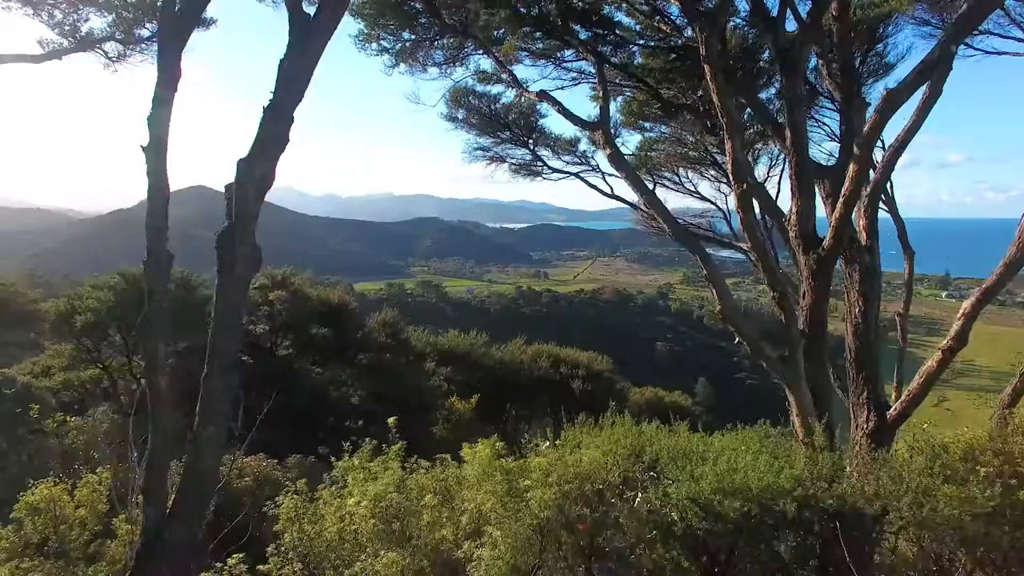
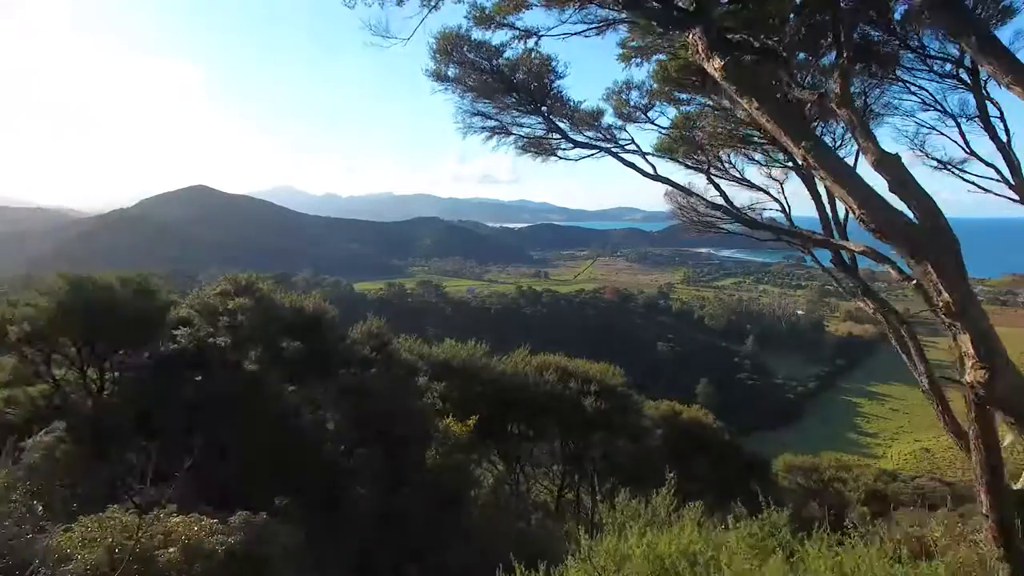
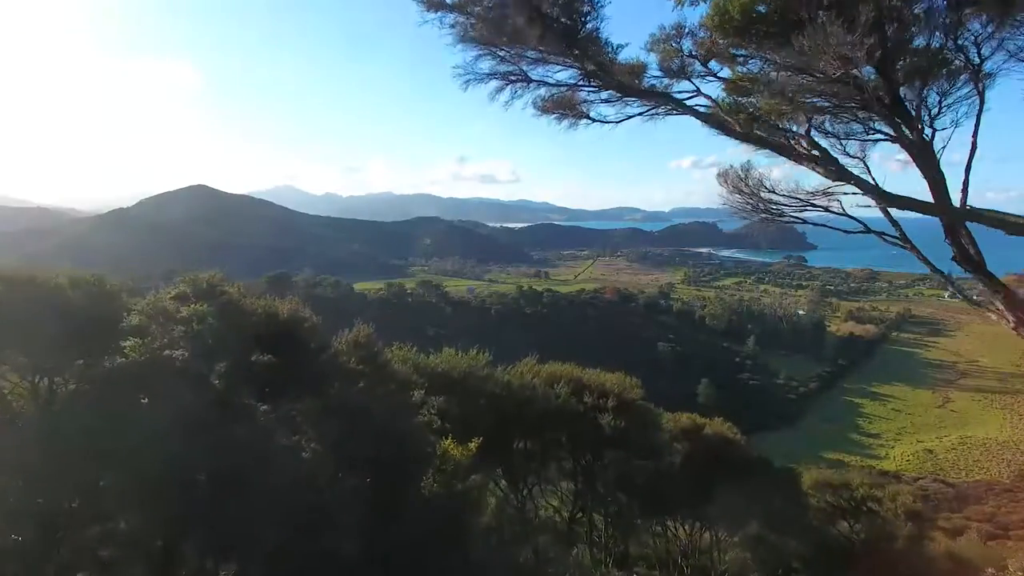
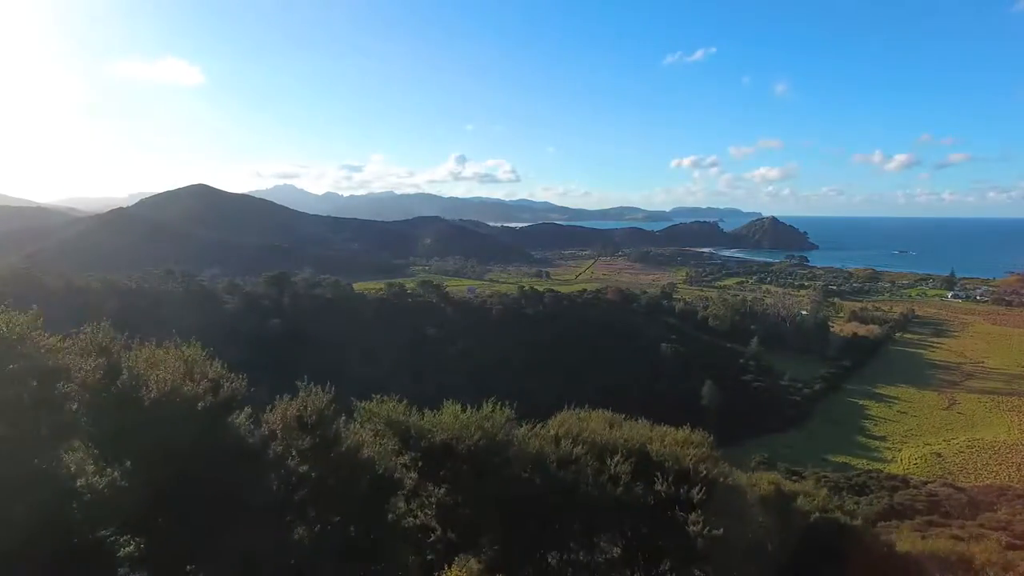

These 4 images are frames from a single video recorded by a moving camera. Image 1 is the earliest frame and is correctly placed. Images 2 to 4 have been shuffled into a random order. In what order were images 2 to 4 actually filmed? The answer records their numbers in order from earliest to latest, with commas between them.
2, 3, 4
